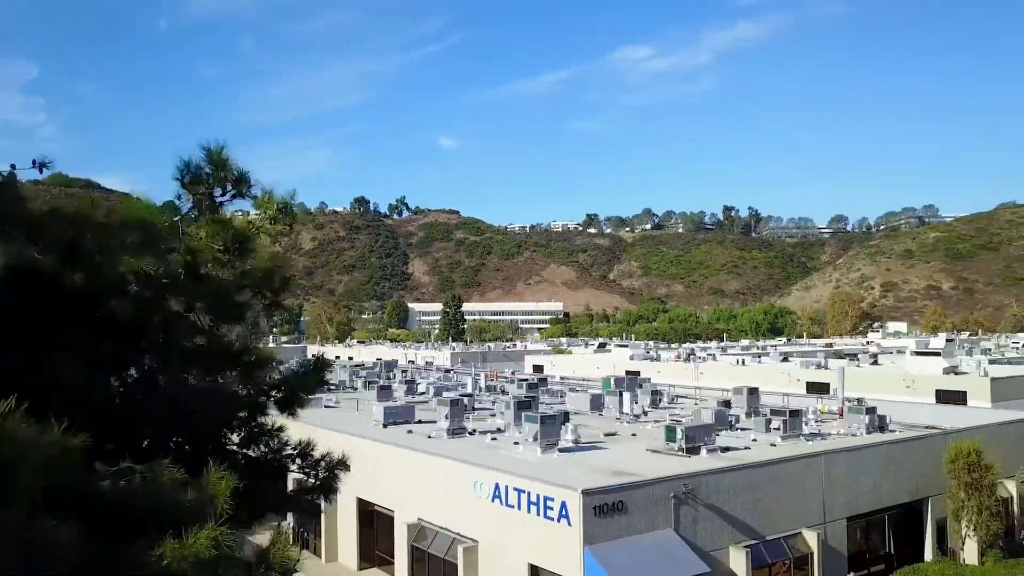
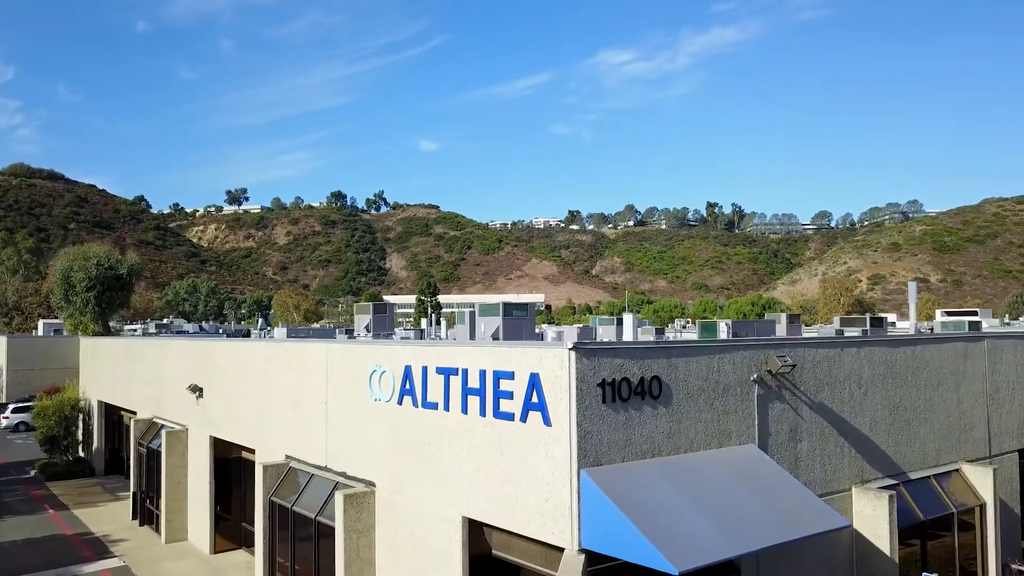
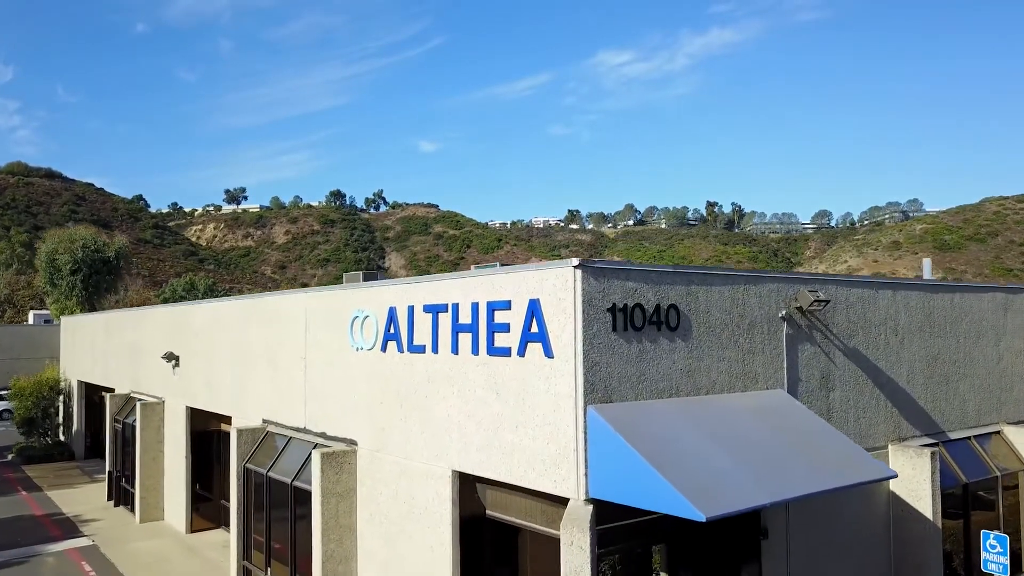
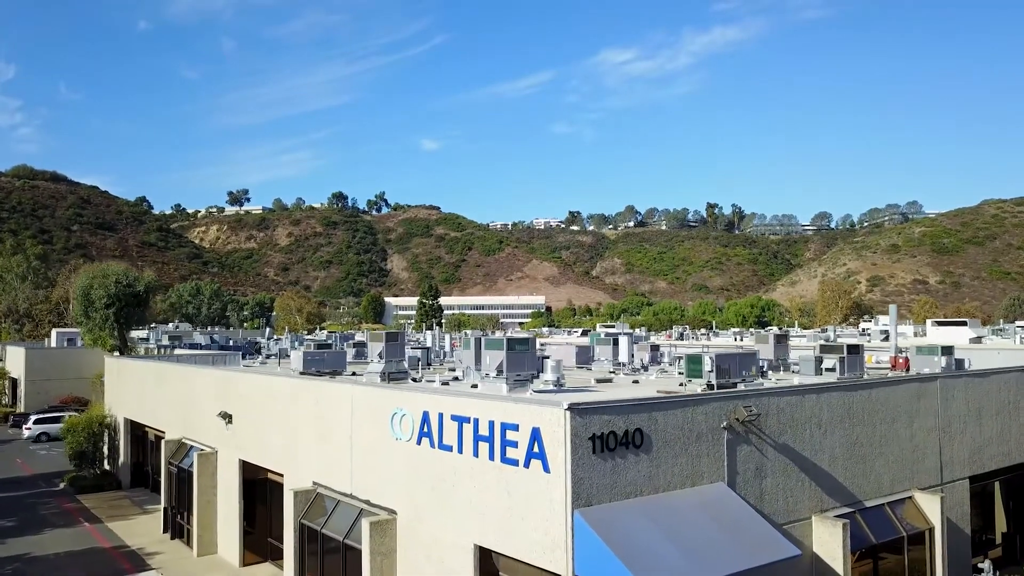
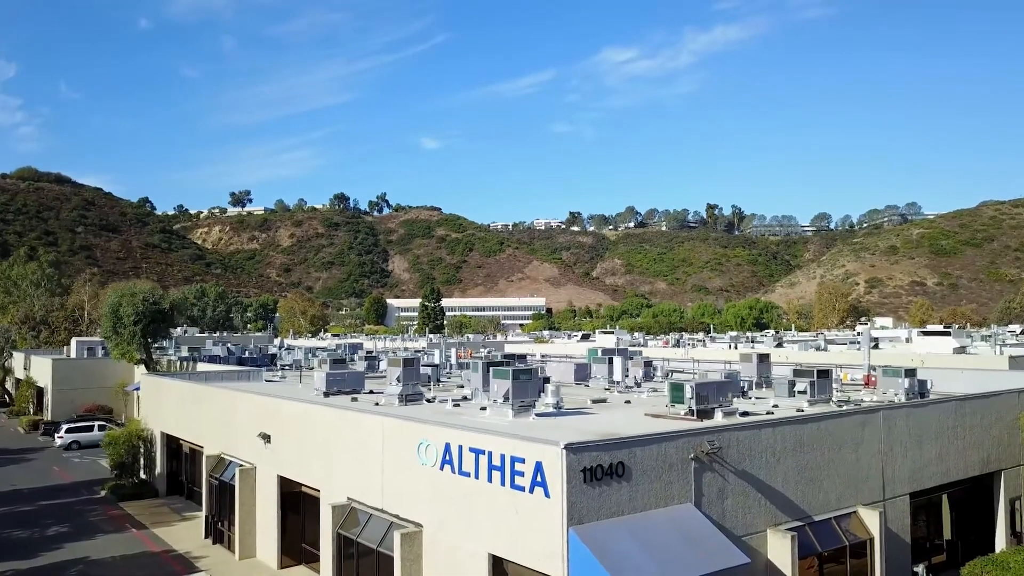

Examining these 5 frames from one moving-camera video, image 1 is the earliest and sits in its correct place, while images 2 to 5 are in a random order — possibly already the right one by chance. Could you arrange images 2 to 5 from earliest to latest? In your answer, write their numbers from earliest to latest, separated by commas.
5, 4, 2, 3
